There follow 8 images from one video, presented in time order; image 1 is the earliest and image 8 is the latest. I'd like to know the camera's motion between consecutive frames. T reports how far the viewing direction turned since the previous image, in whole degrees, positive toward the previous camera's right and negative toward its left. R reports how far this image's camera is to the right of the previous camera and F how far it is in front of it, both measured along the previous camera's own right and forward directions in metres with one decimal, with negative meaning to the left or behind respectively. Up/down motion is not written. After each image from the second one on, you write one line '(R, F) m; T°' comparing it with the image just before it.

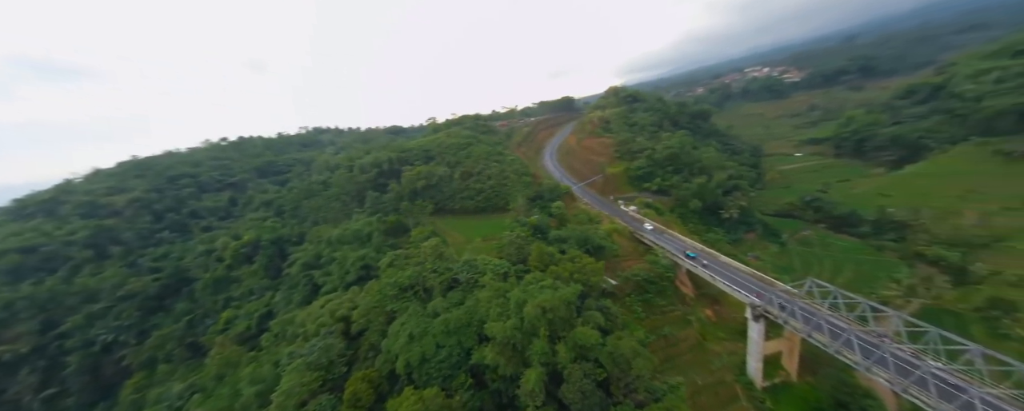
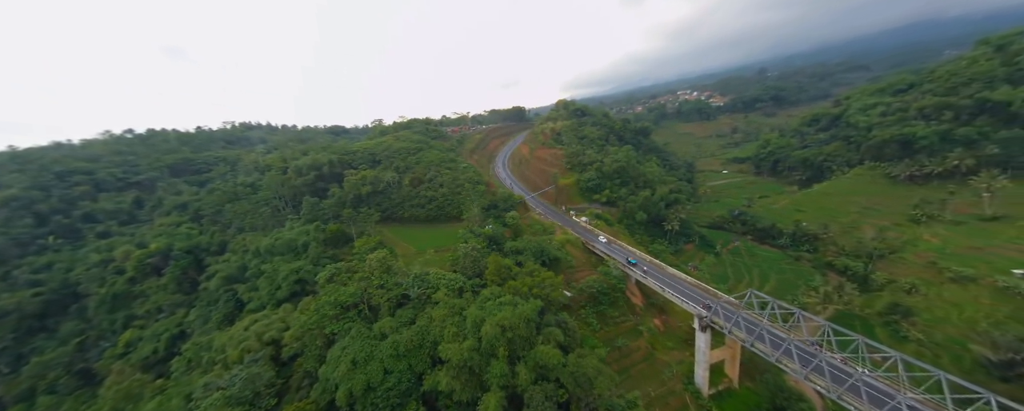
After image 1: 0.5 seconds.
(-0.7, +1.3) m; +9°
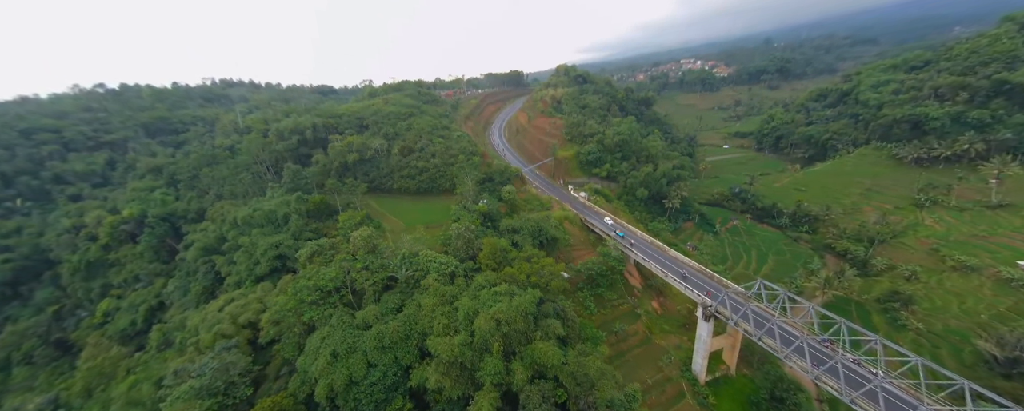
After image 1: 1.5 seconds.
(-0.3, +2.7) m; +1°
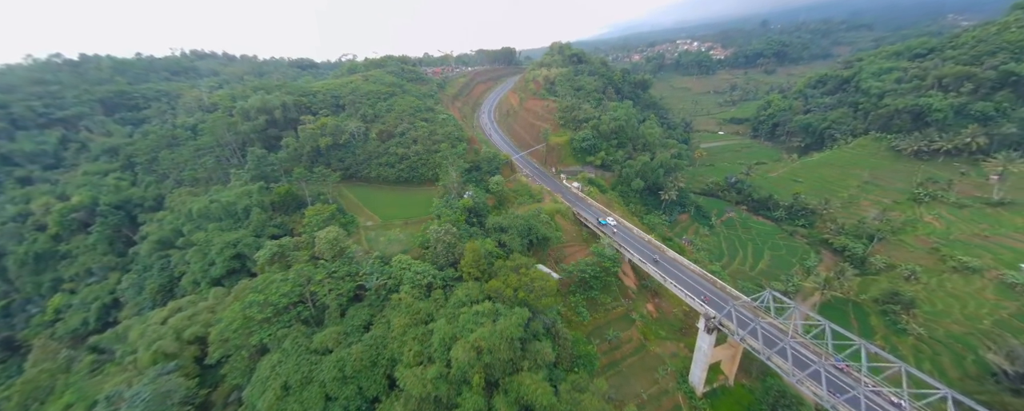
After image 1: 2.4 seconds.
(+0.3, +3.4) m; +2°
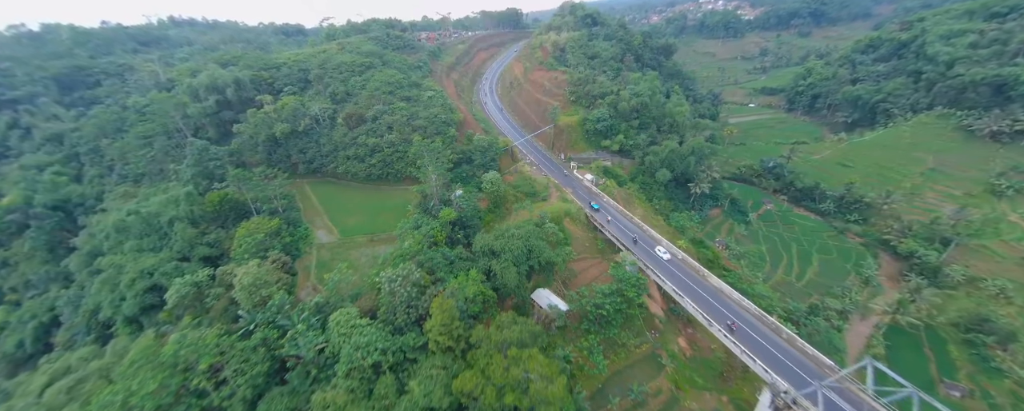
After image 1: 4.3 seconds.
(+1.0, +8.2) m; -1°
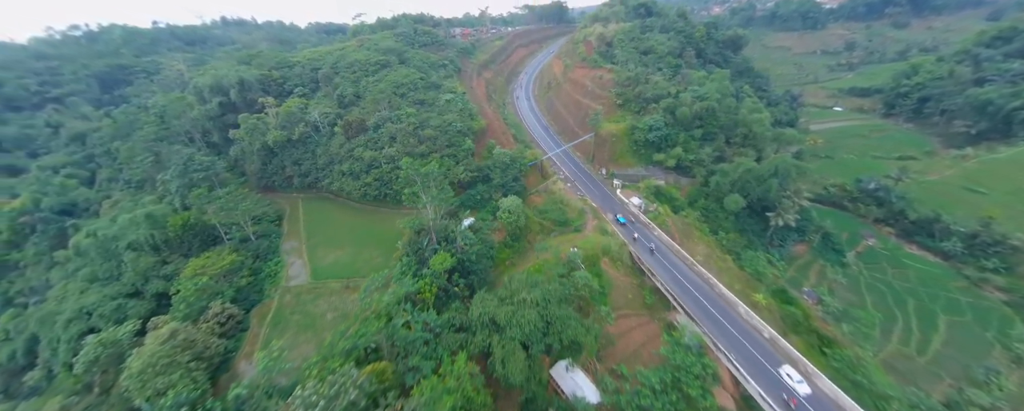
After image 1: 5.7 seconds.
(+1.2, +7.3) m; -7°
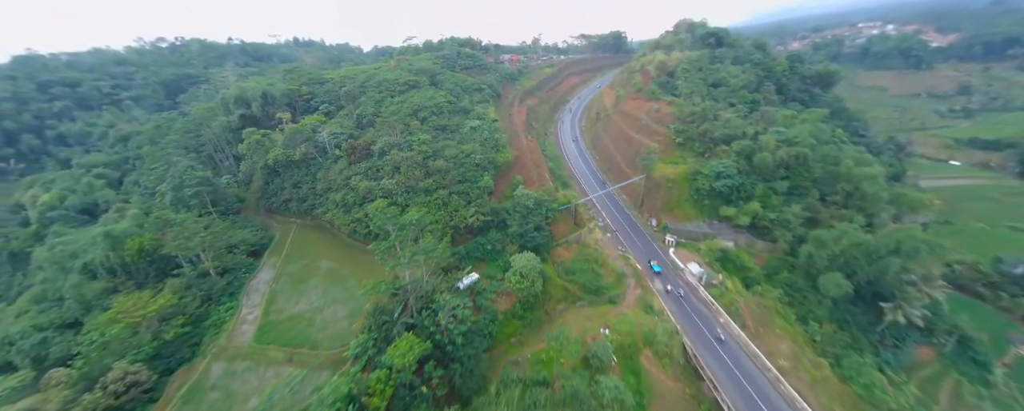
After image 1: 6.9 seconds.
(+1.5, +6.0) m; -8°
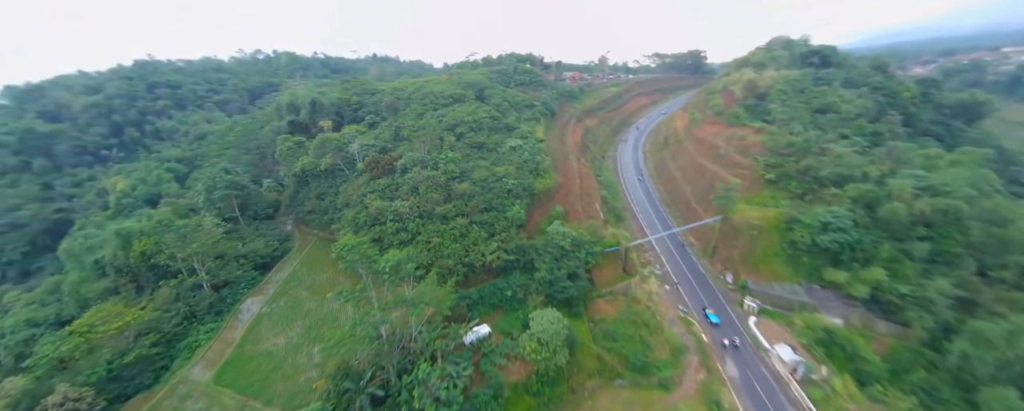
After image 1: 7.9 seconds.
(+1.3, +4.4) m; -10°
